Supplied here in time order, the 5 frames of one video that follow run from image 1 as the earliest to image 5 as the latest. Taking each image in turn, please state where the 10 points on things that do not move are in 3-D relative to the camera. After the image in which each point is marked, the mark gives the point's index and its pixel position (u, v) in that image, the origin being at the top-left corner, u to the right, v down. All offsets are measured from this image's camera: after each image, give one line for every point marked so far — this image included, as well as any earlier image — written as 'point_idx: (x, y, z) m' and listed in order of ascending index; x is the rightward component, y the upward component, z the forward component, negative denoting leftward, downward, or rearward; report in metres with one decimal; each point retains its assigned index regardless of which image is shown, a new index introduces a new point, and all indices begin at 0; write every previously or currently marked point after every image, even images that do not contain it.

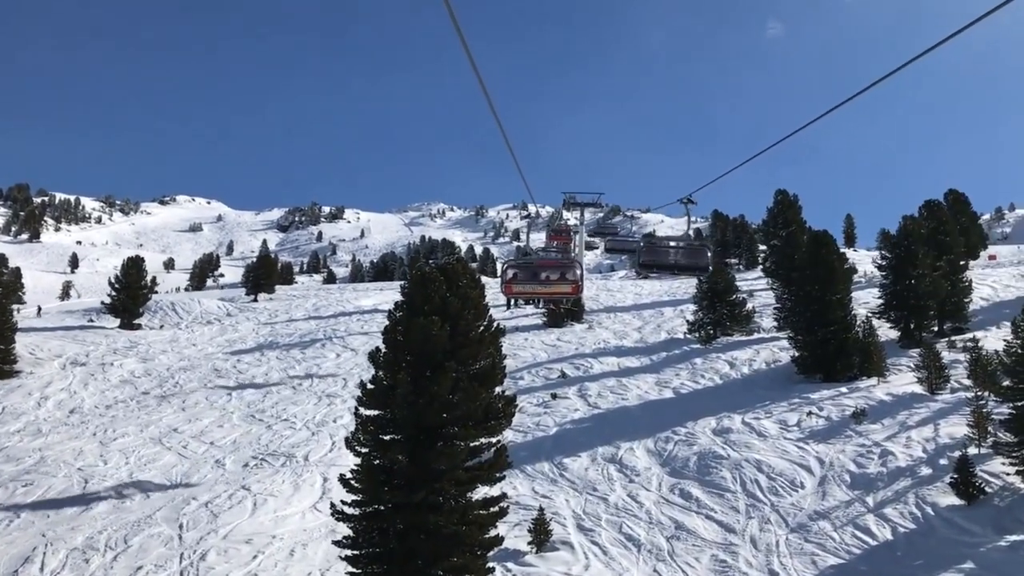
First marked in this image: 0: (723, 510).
0: (+4.8, -5.1, +14.9) m
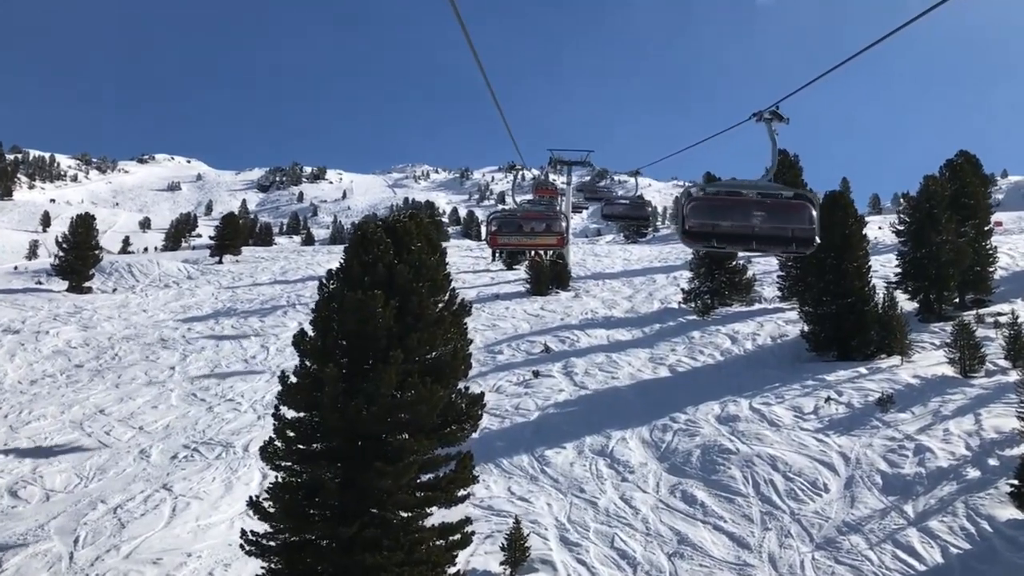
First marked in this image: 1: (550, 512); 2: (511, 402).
0: (+4.3, -4.4, +12.6) m
1: (+0.8, -4.4, +13.0) m
2: (0.0, -3.2, +18.5) m
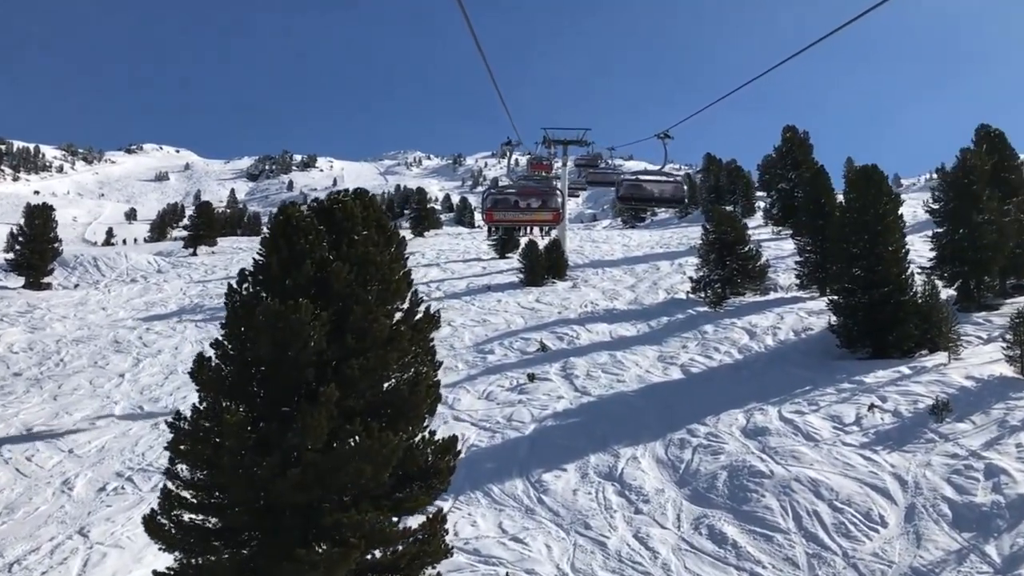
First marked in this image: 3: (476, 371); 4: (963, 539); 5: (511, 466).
0: (+4.1, -4.3, +10.3) m
1: (+0.6, -4.4, +10.7) m
2: (-0.2, -3.1, +16.1) m
3: (-1.1, -2.4, +19.1) m
4: (+7.0, -3.9, +10.2) m
5: (0.0, -3.7, +13.5) m
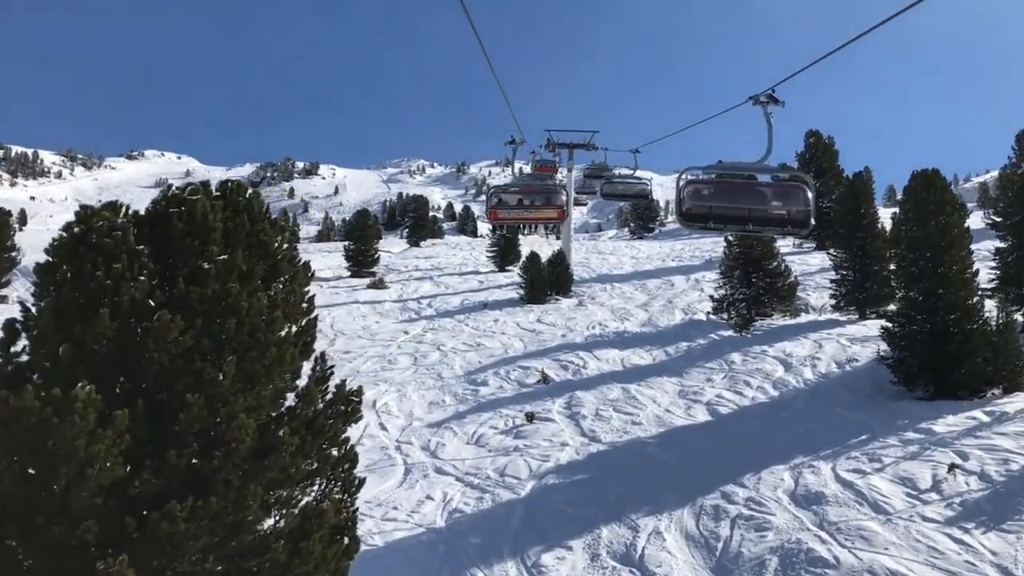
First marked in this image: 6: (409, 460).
0: (+3.9, -4.8, +7.4) m
1: (+0.4, -4.8, +7.9) m
2: (-0.4, -3.6, +13.4) m
3: (-1.2, -2.9, +16.3) m
4: (+6.9, -4.4, +7.4) m
5: (-0.2, -4.1, +10.7) m
6: (-2.2, -3.6, +13.7) m
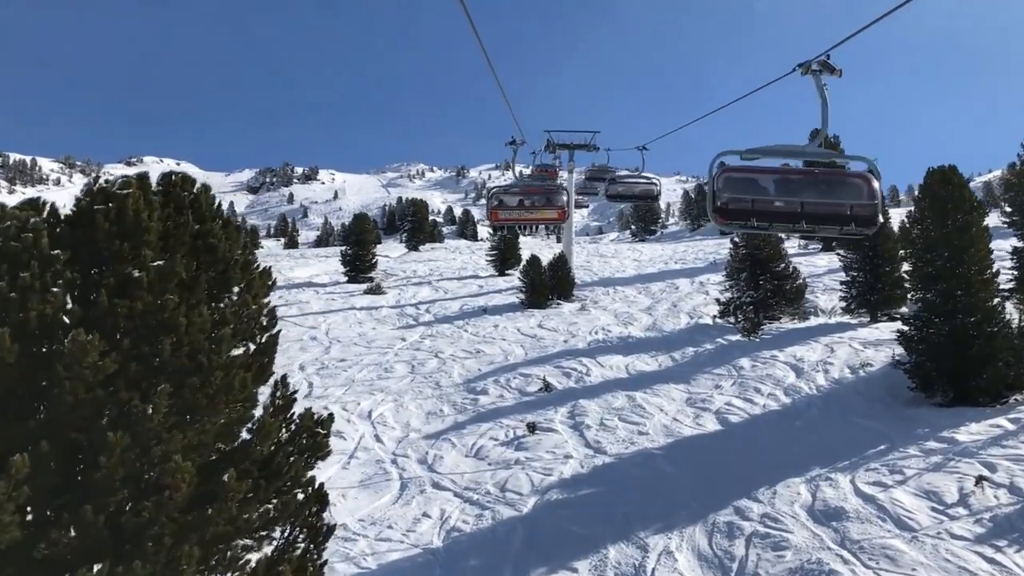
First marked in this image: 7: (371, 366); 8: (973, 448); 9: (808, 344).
0: (+4.0, -4.8, +6.8) m
1: (+0.5, -4.9, +7.2) m
2: (-0.3, -3.7, +12.7) m
3: (-1.2, -3.1, +15.7) m
4: (+6.9, -4.4, +6.8) m
5: (-0.2, -4.2, +10.1) m
6: (-2.1, -3.7, +13.1) m
7: (-4.2, -2.3, +19.5) m
8: (+8.4, -2.9, +12.0) m
9: (+8.4, -1.6, +18.6) m
